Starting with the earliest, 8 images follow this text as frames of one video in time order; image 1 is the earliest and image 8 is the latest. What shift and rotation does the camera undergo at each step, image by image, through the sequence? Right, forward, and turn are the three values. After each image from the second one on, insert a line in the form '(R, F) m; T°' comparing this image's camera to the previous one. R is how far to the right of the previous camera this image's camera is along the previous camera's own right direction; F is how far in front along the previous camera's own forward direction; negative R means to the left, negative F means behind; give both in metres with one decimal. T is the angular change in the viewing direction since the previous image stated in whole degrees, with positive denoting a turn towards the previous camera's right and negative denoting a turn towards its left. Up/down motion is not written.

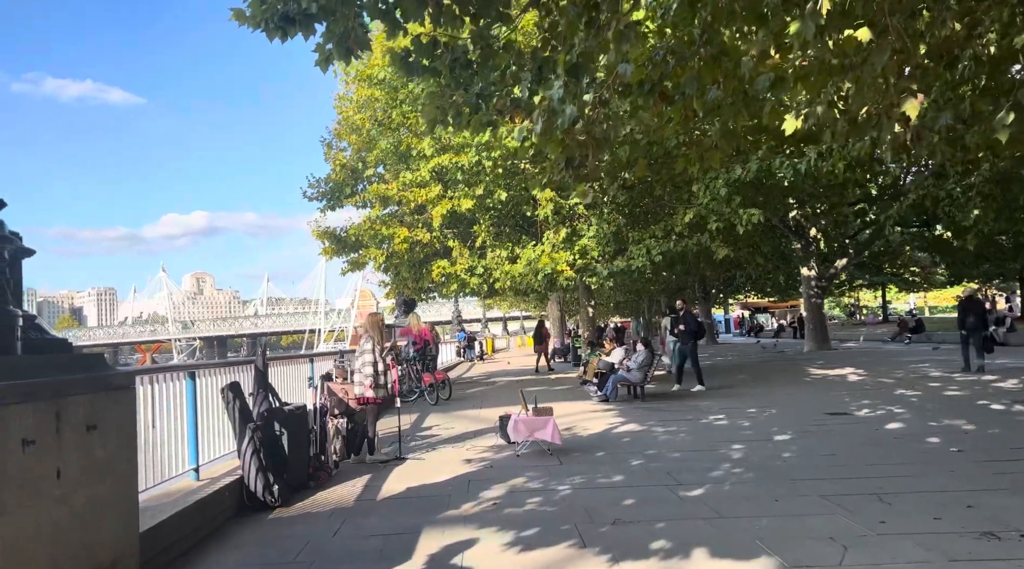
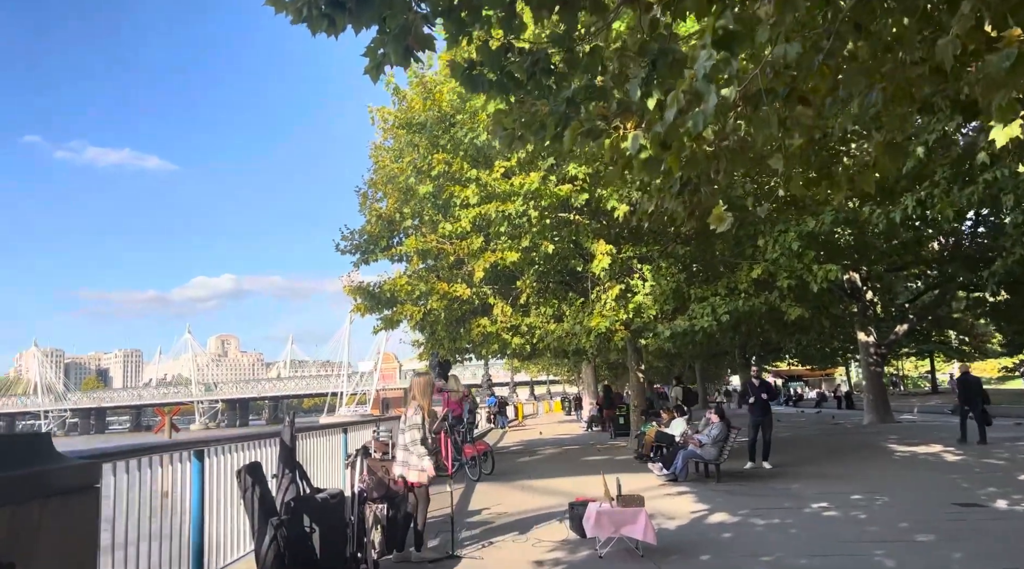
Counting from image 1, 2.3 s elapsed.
(-0.5, +1.3) m; -2°
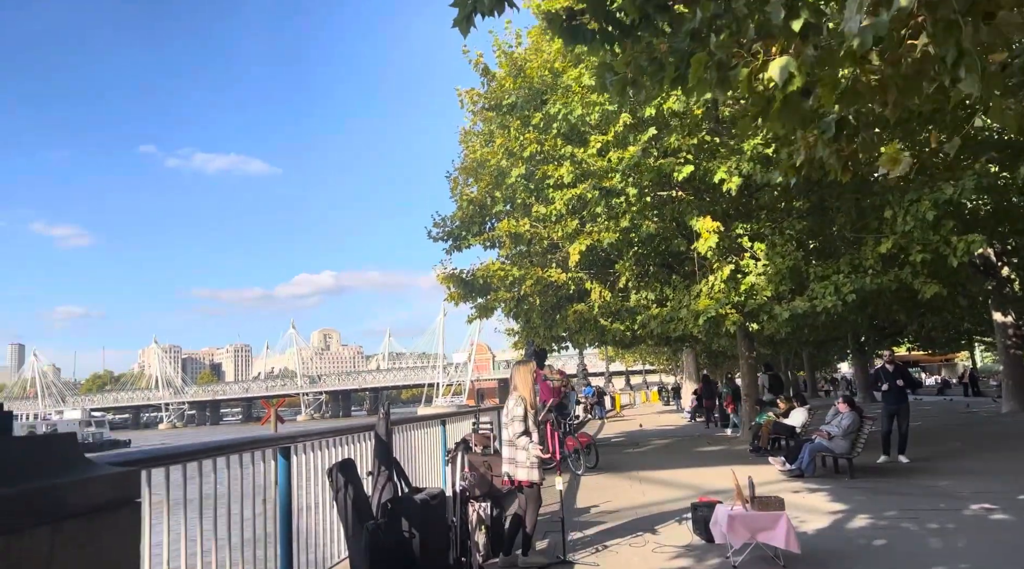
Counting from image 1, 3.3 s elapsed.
(-0.2, +0.6) m; -7°
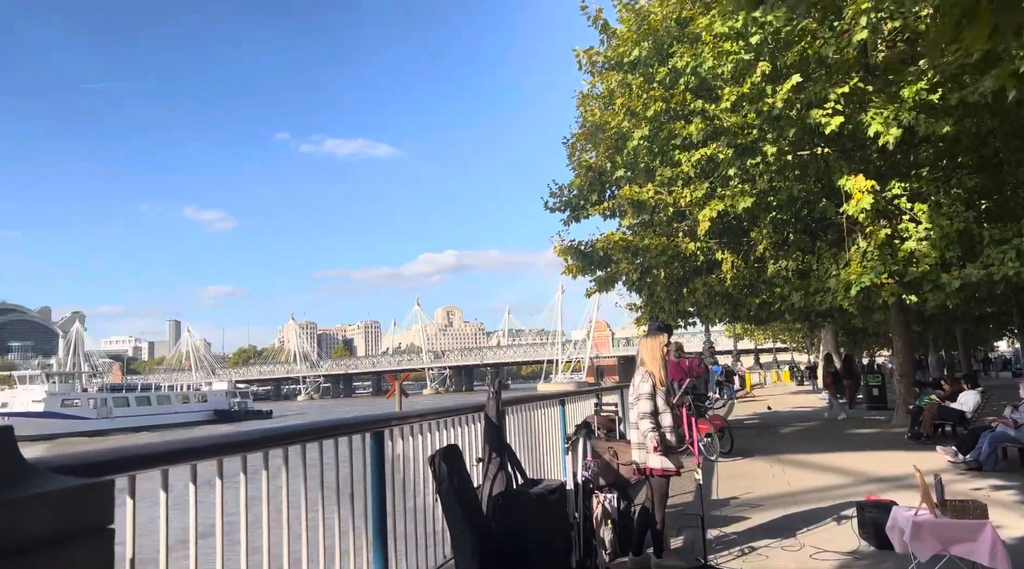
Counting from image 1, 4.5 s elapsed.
(-0.1, +0.7) m; -9°
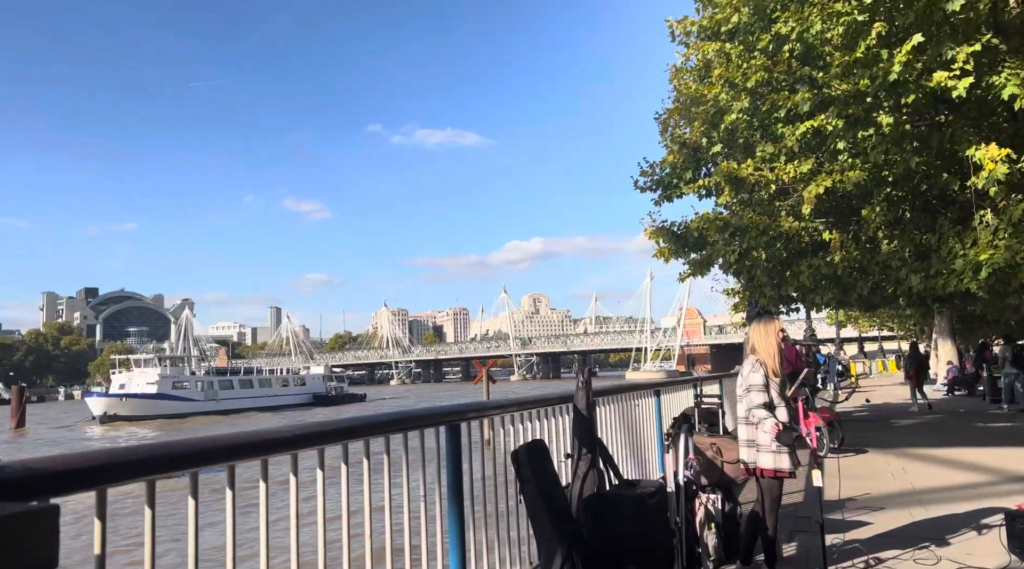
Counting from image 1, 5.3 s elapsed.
(0.0, +0.4) m; -7°
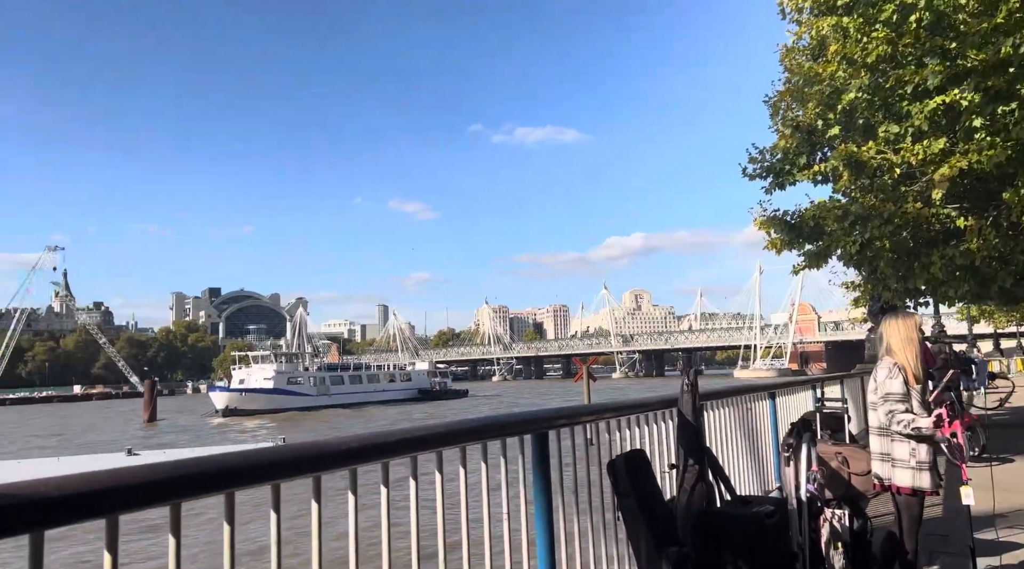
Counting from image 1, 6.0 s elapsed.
(0.0, +0.3) m; -8°
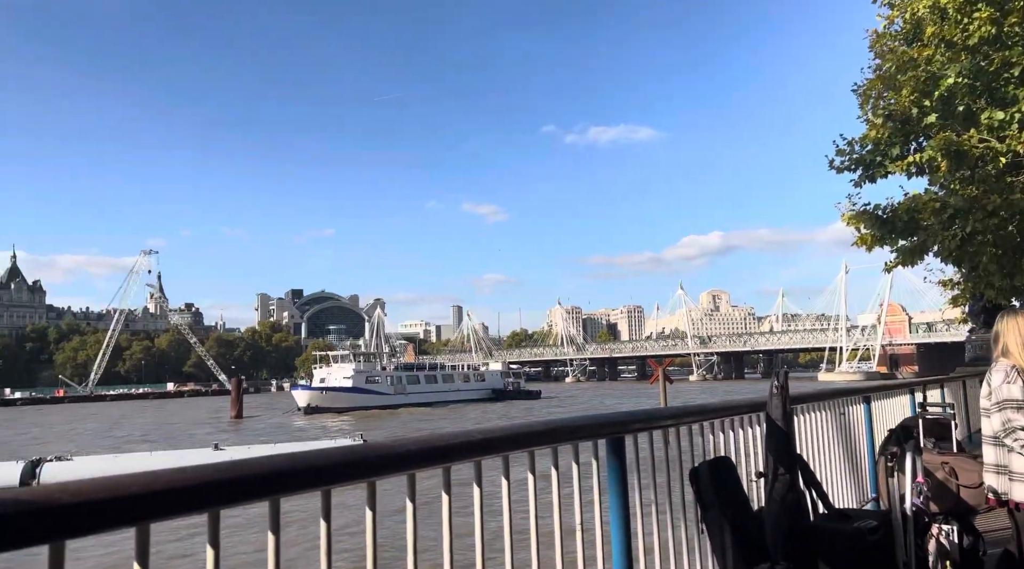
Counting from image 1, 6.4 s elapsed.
(0.0, +0.2) m; -6°
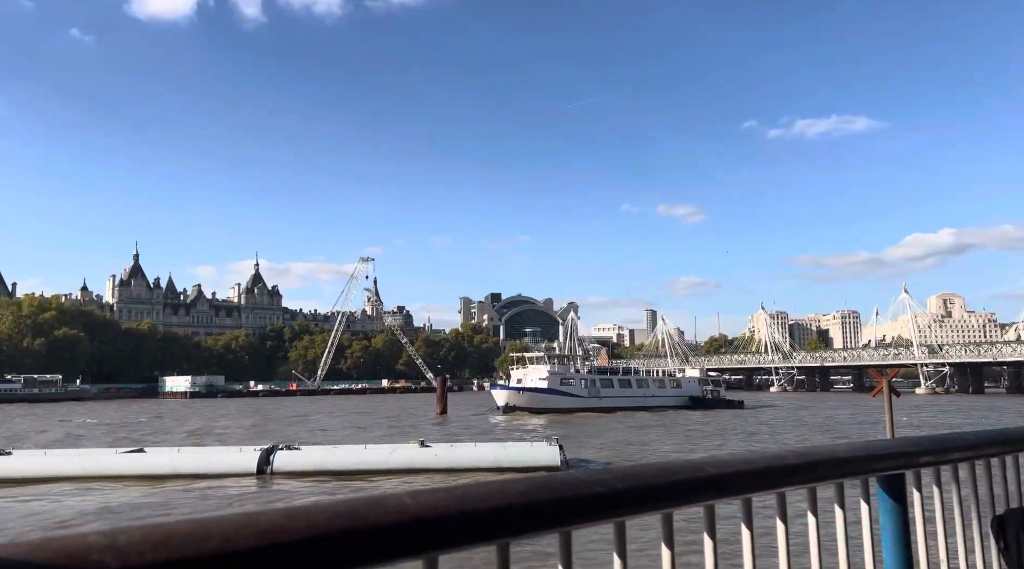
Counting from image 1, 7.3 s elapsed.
(-0.1, +0.4) m; -15°
